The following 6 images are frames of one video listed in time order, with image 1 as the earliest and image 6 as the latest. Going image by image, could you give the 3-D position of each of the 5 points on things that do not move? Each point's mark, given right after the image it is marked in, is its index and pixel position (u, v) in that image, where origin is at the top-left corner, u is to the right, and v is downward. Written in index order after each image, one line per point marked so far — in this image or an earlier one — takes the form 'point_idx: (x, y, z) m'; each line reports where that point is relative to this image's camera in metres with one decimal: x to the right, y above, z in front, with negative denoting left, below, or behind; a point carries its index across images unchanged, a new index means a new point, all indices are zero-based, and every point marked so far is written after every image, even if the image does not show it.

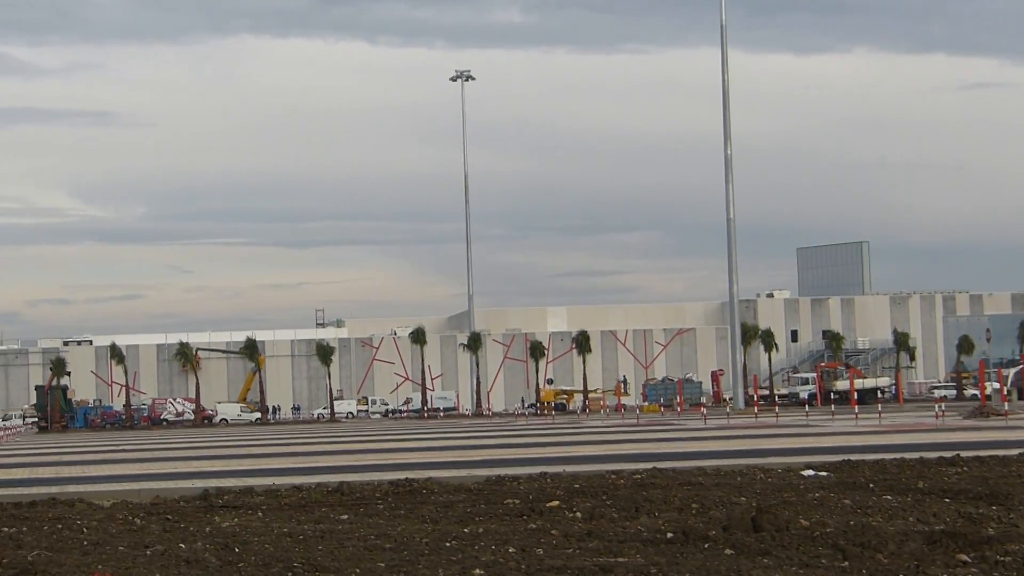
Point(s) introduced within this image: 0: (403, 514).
0: (-0.6, -1.2, +10.6) m
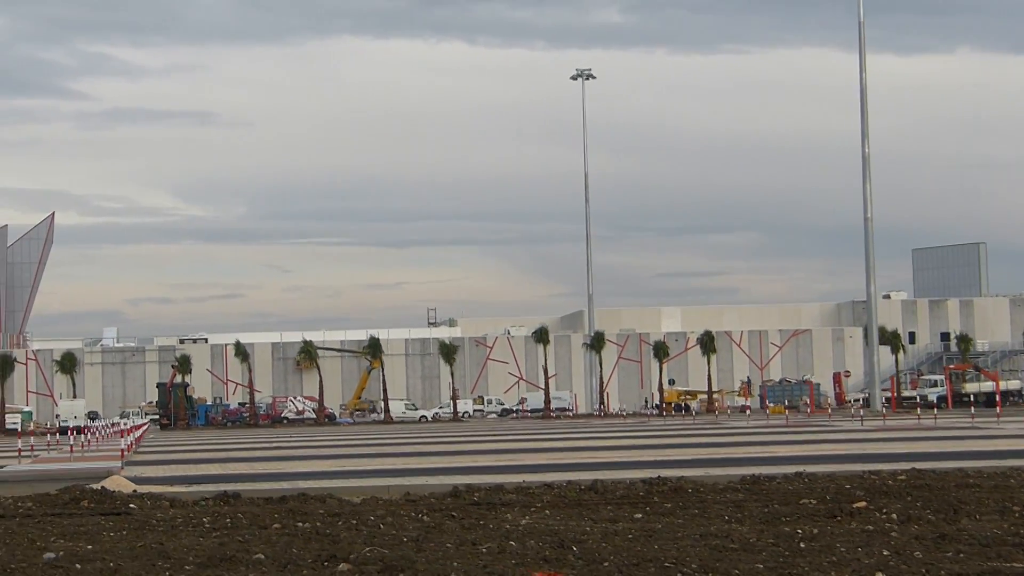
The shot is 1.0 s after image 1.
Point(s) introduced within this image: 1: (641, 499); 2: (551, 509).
0: (+0.9, -1.1, +10.2) m
1: (+0.7, -1.2, +11.9) m
2: (+0.2, -1.2, +11.0) m
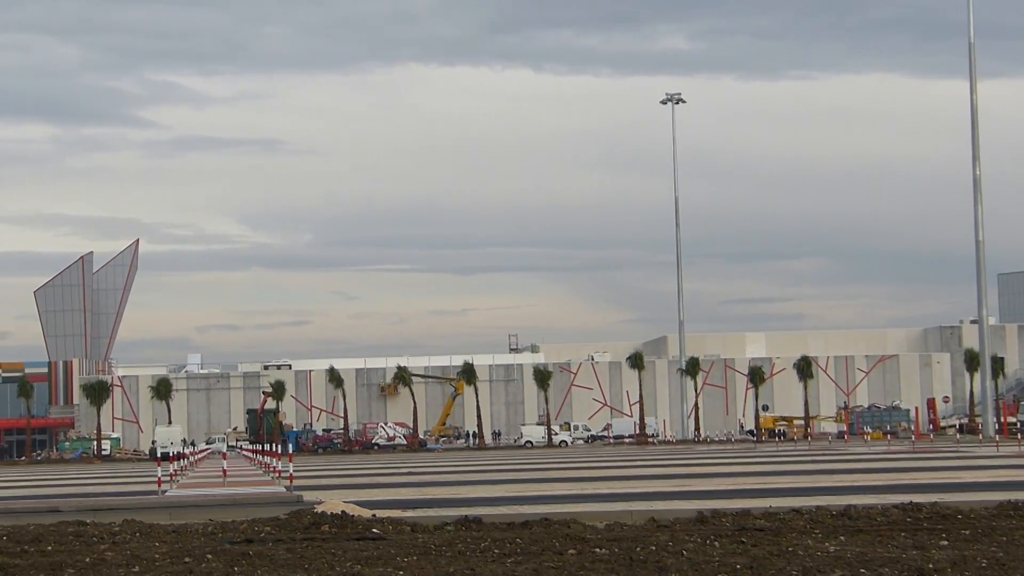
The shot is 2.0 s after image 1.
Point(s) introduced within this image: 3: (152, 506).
0: (+2.4, -1.2, +9.8) m
1: (+2.2, -1.3, +11.4) m
2: (+1.7, -1.3, +10.6) m
3: (-3.3, -1.9, +17.6) m
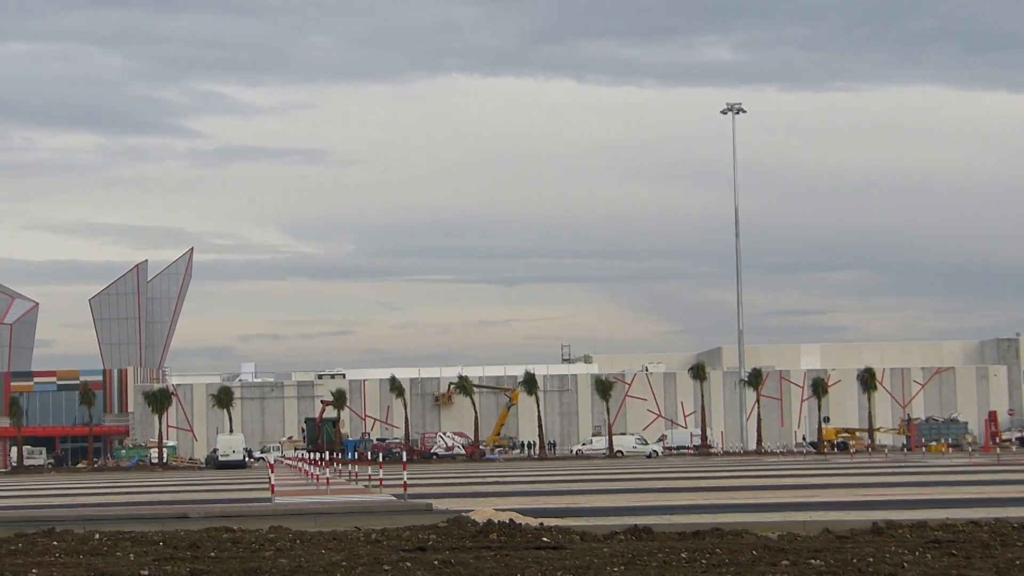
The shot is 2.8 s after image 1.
0: (+3.3, -1.2, +9.5) m
1: (+3.2, -1.4, +11.1) m
2: (+2.7, -1.3, +10.3) m
3: (-2.1, -1.9, +17.4) m
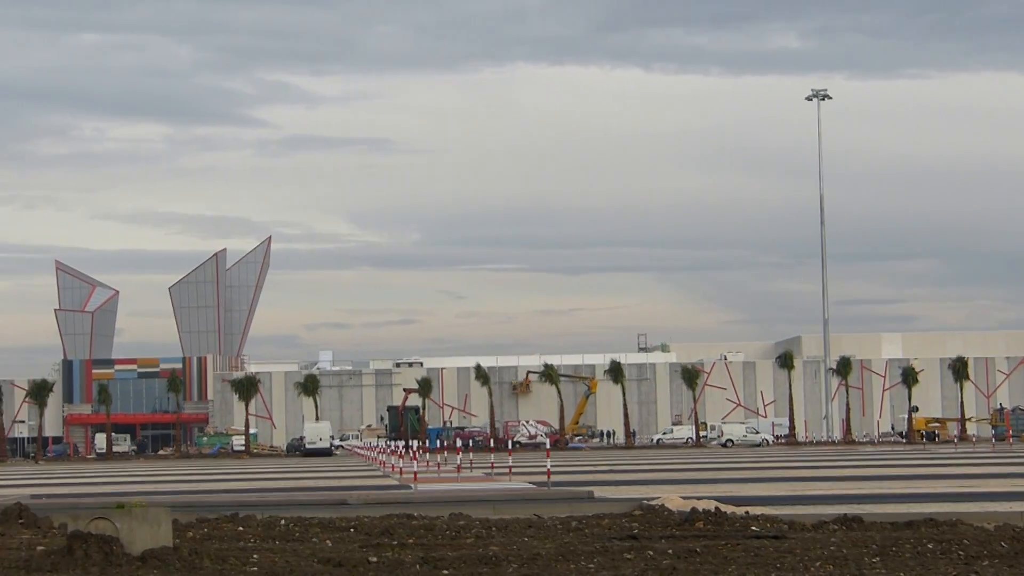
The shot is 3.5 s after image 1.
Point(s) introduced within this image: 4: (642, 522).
0: (+4.4, -1.1, +9.0) m
1: (+4.4, -1.3, +10.6) m
2: (+3.8, -1.2, +9.8) m
3: (-0.7, -1.8, +17.1) m
4: (+0.8, -1.4, +12.4) m
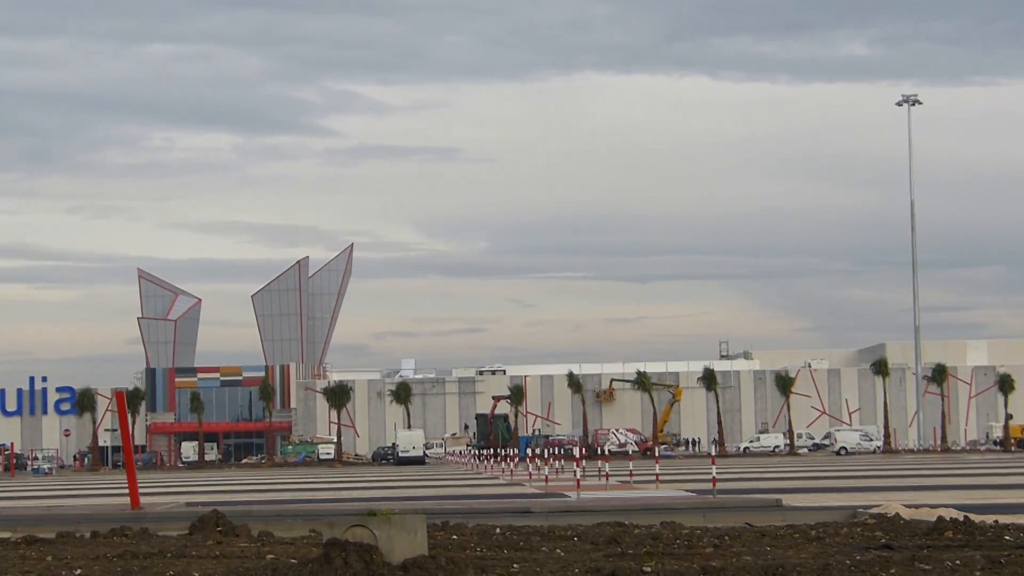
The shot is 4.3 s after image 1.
0: (+5.7, -1.1, +8.4) m
1: (+5.7, -1.2, +10.1) m
2: (+5.1, -1.2, +9.3) m
3: (+0.9, -1.8, +16.8) m
4: (+2.2, -1.4, +12.0) m
